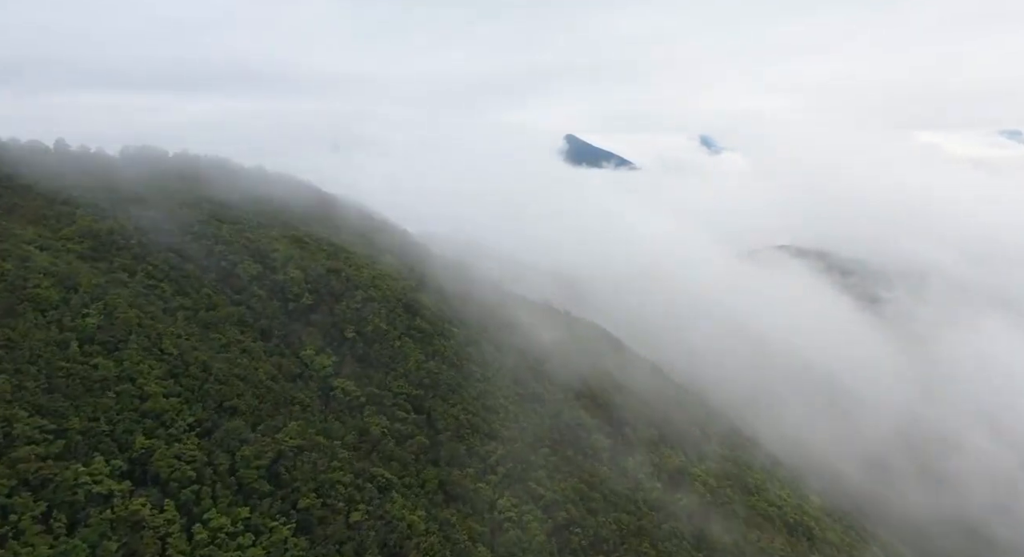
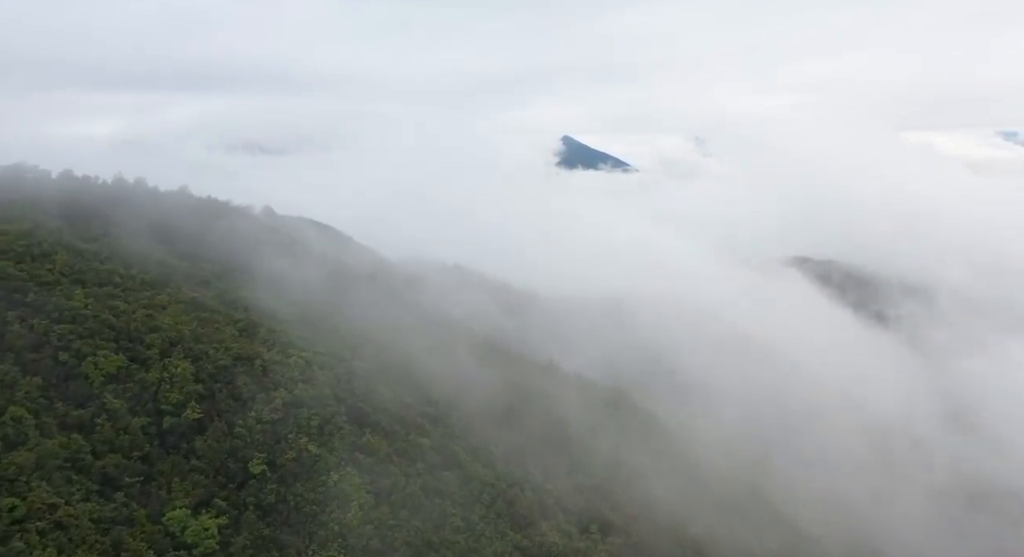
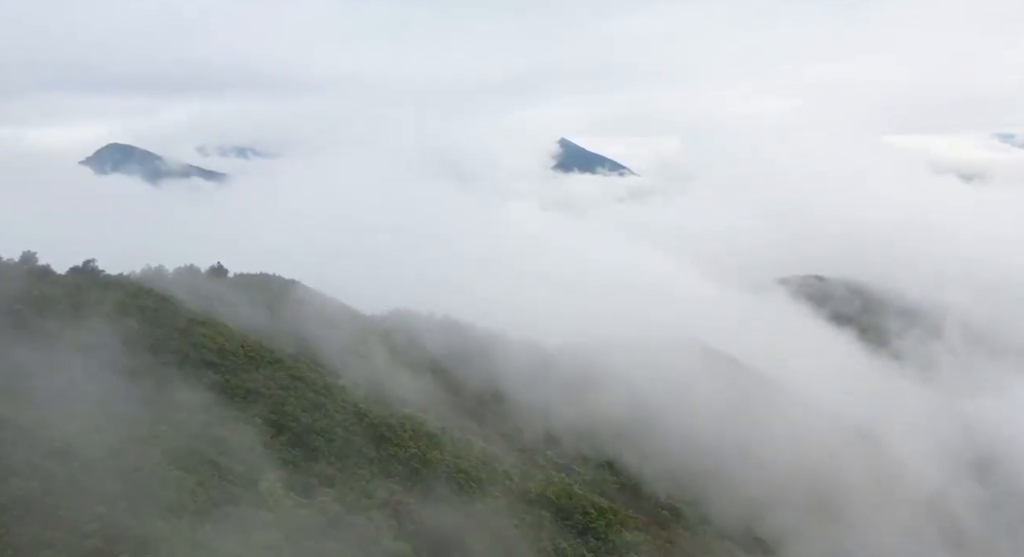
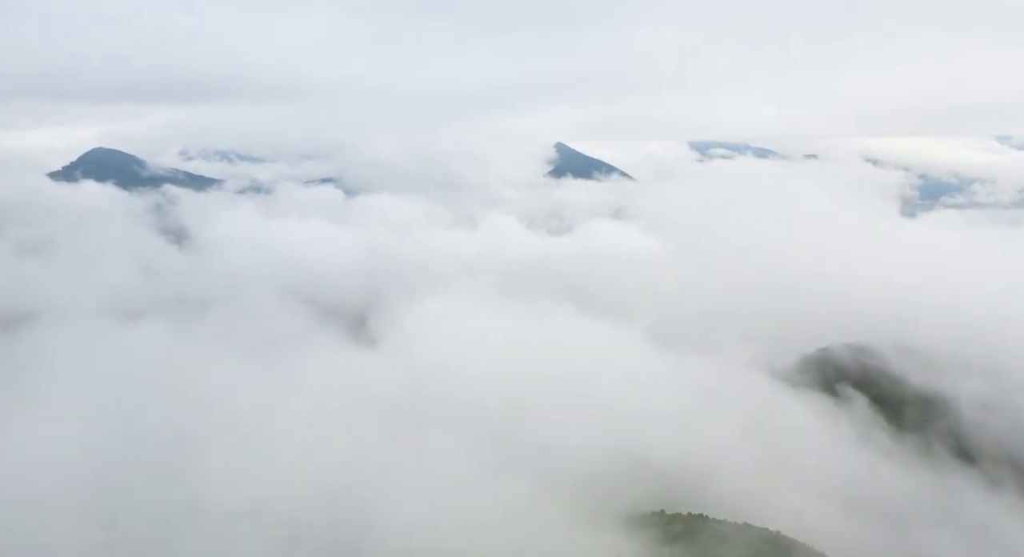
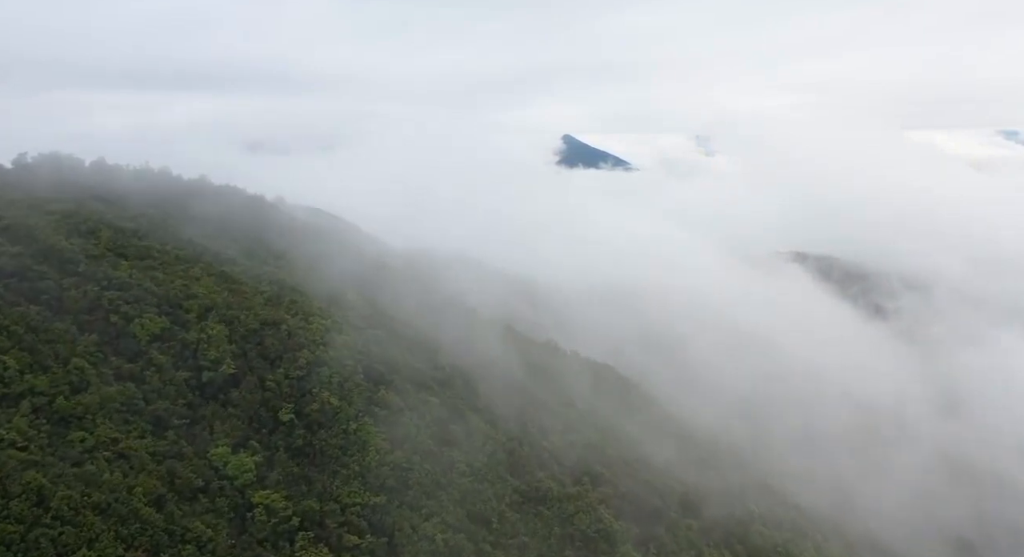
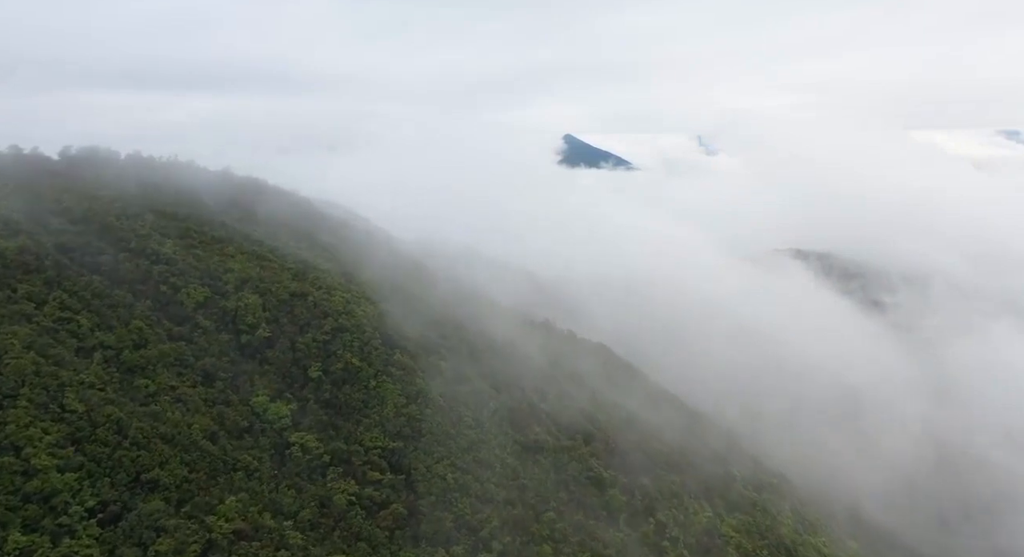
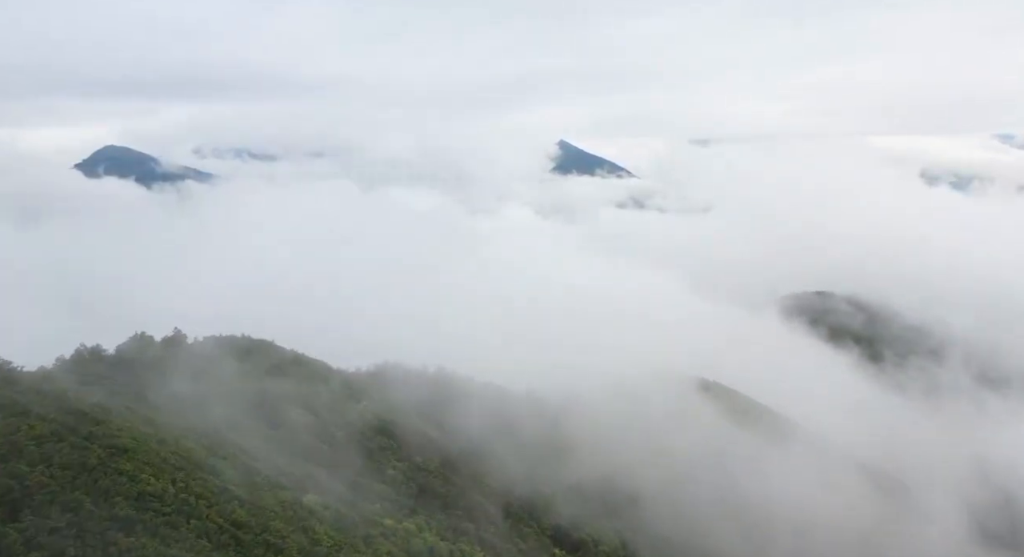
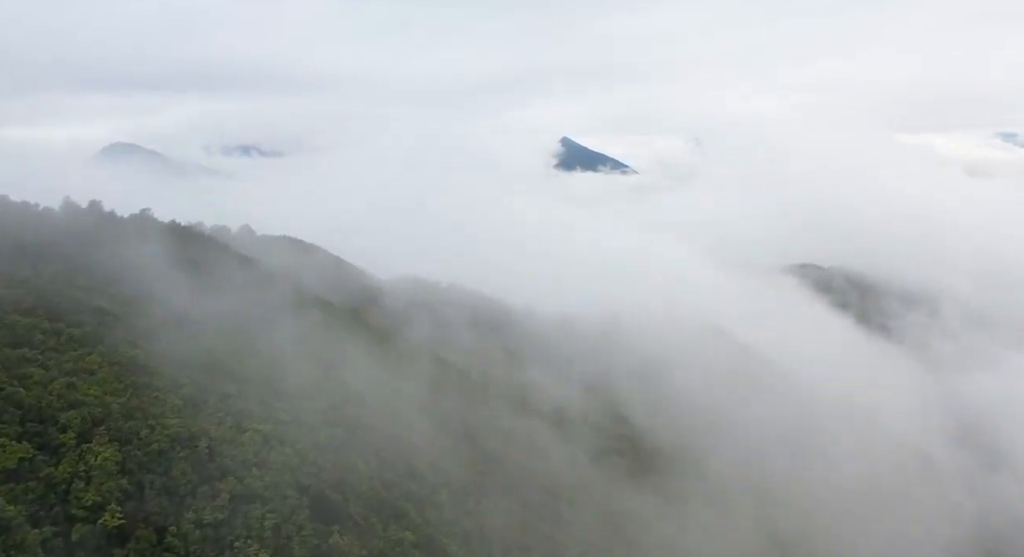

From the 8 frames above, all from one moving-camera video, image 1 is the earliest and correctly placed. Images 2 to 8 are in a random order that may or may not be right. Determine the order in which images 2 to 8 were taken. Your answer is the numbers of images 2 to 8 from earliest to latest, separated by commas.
6, 5, 2, 8, 3, 7, 4
